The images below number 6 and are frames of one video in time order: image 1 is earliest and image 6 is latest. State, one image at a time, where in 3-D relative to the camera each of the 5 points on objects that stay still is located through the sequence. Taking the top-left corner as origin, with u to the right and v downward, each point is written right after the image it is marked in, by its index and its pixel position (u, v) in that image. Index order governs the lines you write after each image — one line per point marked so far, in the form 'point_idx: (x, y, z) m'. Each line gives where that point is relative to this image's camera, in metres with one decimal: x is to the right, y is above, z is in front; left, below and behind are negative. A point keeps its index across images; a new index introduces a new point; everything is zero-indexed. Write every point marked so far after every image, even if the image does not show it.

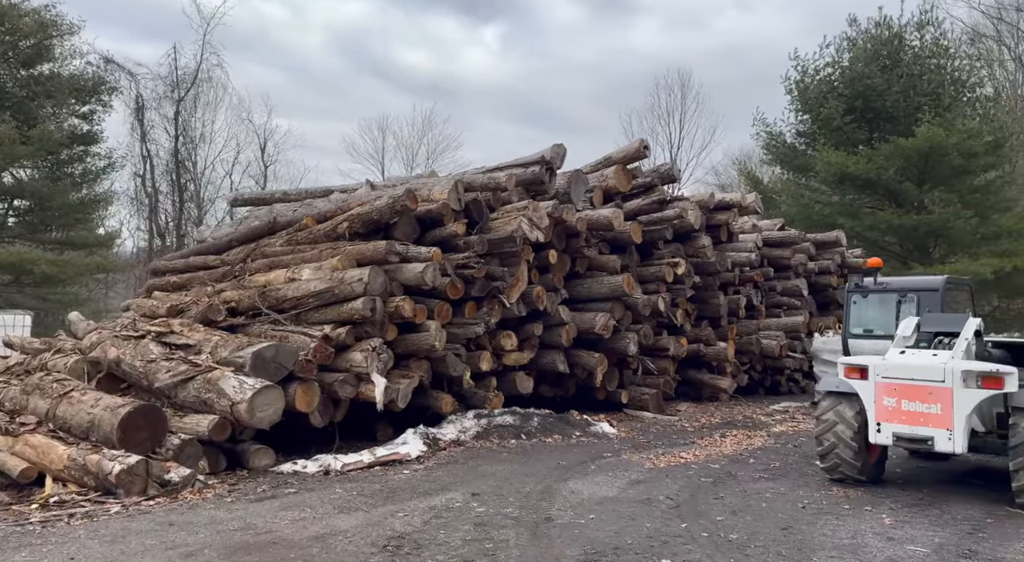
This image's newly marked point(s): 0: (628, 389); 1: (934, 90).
0: (+1.5, -1.4, +12.0) m
1: (+8.7, +4.0, +19.2) m
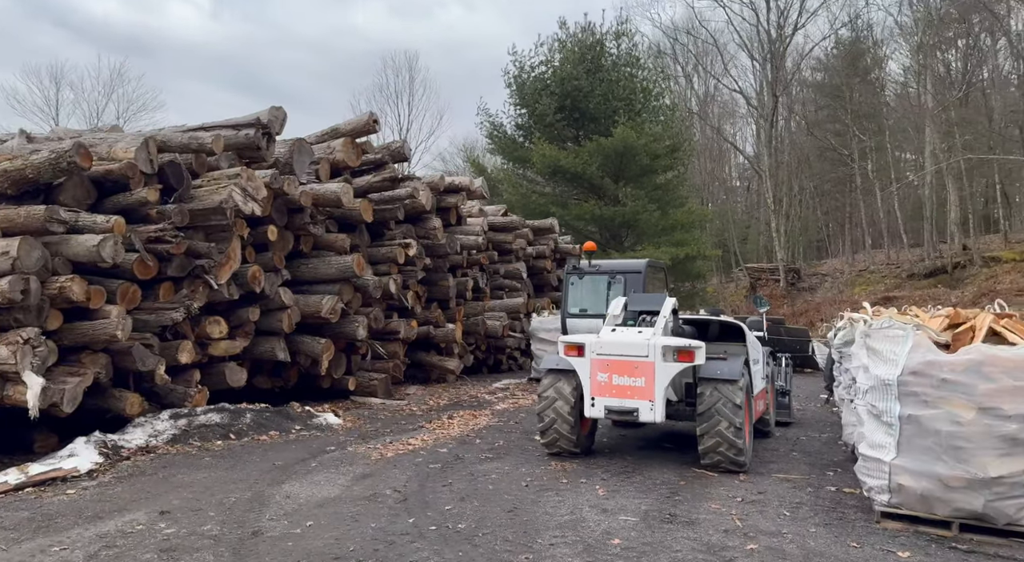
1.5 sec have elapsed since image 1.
0: (-2.1, -1.2, +11.7) m
1: (+2.7, +4.3, +20.5) m
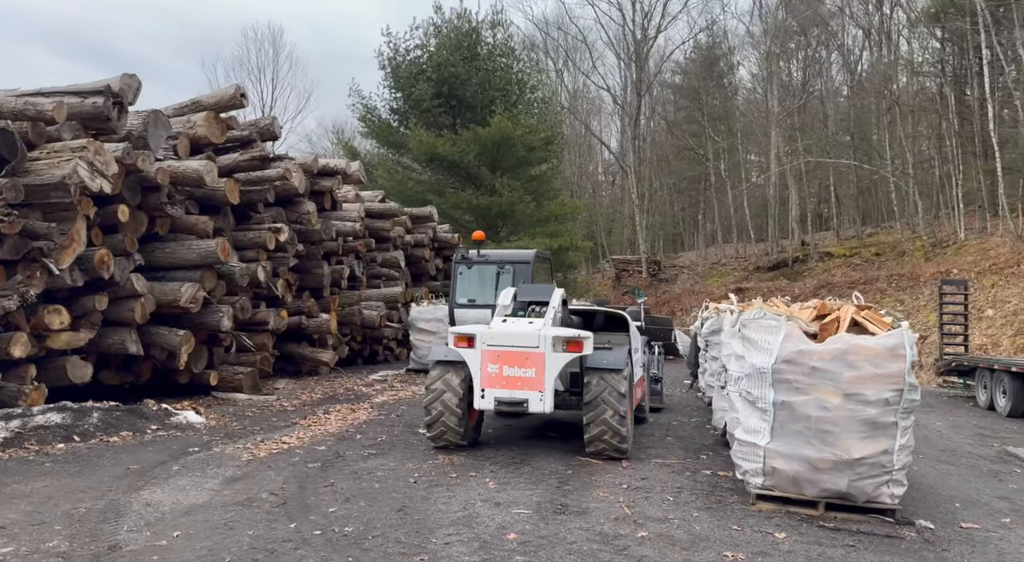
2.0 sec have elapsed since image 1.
0: (-3.5, -1.1, +11.0) m
1: (-0.1, +4.5, +20.4) m
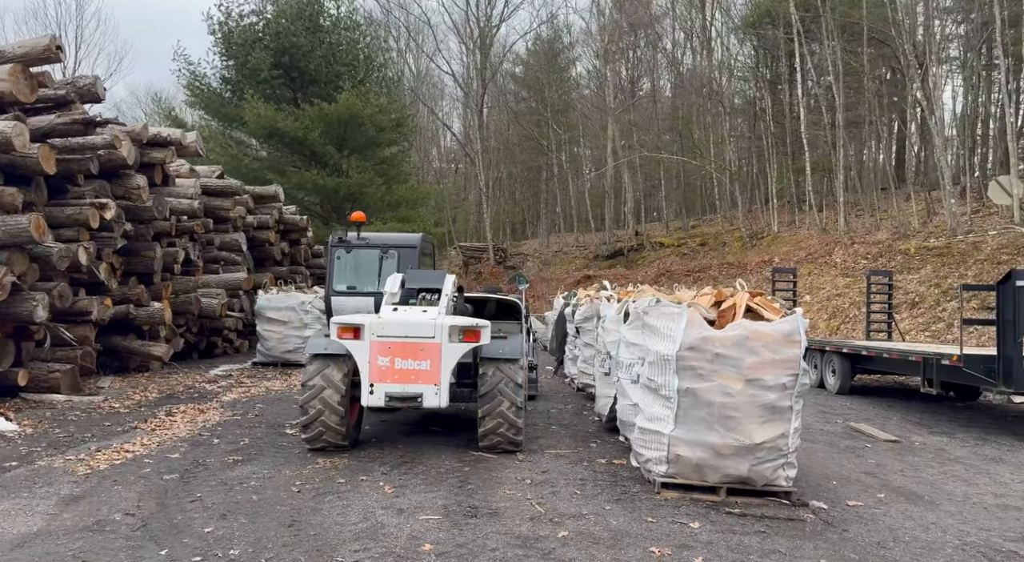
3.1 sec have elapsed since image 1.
0: (-5.0, -1.0, +9.6) m
1: (-3.5, +4.7, +19.5) m
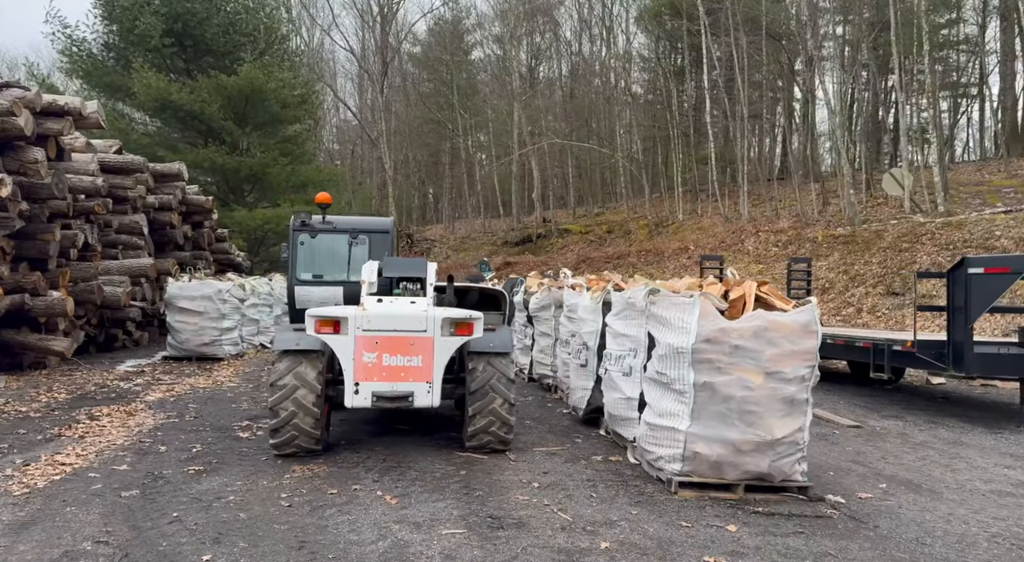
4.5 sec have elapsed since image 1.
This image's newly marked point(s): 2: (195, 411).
0: (-5.3, -0.9, +8.5) m
1: (-5.0, +5.0, +18.4) m
2: (-3.5, -1.4, +10.0) m
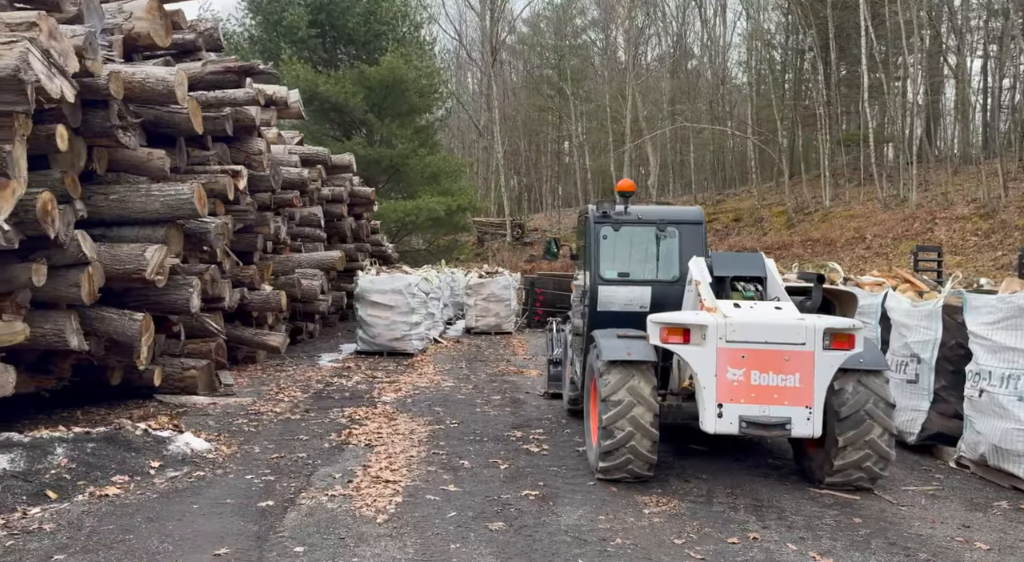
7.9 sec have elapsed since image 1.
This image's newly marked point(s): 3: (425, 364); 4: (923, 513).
0: (-2.6, -0.9, +8.1) m
1: (-1.1, +5.1, +17.8) m
2: (-0.6, -1.4, +9.3) m
3: (-1.3, -1.3, +14.3) m
4: (+2.5, -1.4, +5.4) m
